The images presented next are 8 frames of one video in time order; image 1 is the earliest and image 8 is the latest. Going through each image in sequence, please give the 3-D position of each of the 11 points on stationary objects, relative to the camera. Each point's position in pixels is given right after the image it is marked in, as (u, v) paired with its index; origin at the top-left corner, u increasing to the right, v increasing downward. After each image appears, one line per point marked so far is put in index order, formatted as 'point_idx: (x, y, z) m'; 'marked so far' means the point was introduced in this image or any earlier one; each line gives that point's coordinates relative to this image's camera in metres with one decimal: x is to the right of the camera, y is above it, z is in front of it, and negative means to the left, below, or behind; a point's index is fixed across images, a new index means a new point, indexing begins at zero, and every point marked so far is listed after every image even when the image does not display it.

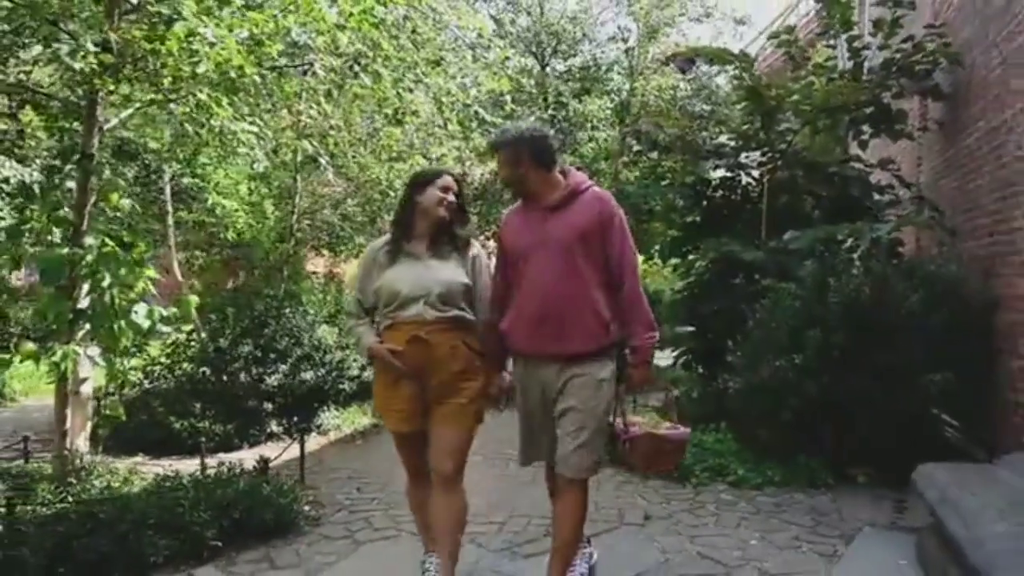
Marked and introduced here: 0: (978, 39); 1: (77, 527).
0: (+2.8, +1.5, +6.1) m
1: (-1.8, -1.0, +4.0) m
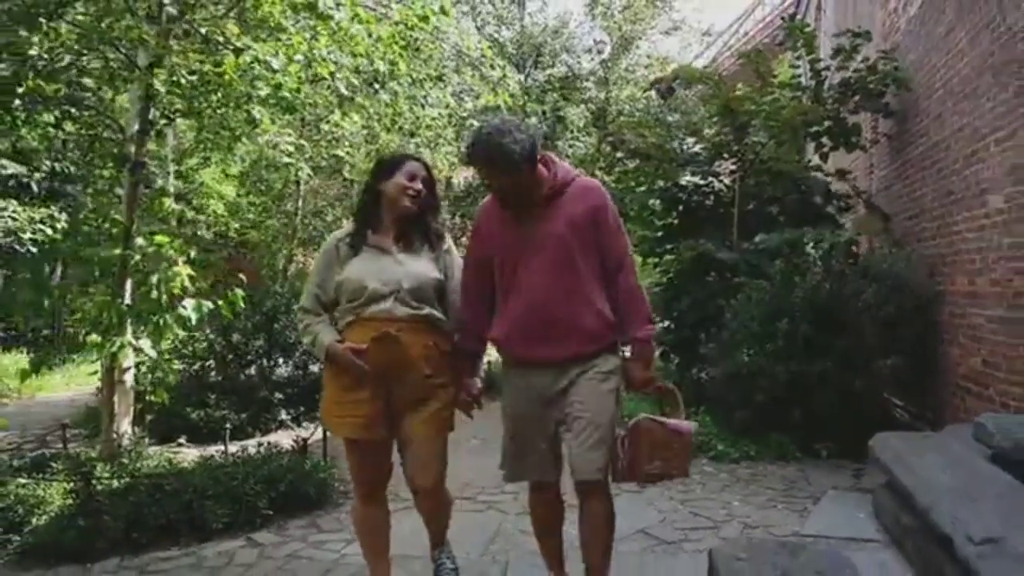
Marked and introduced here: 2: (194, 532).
0: (+2.8, +1.6, +6.8) m
1: (-1.7, -1.0, +4.6) m
2: (-1.4, -1.1, +4.5) m
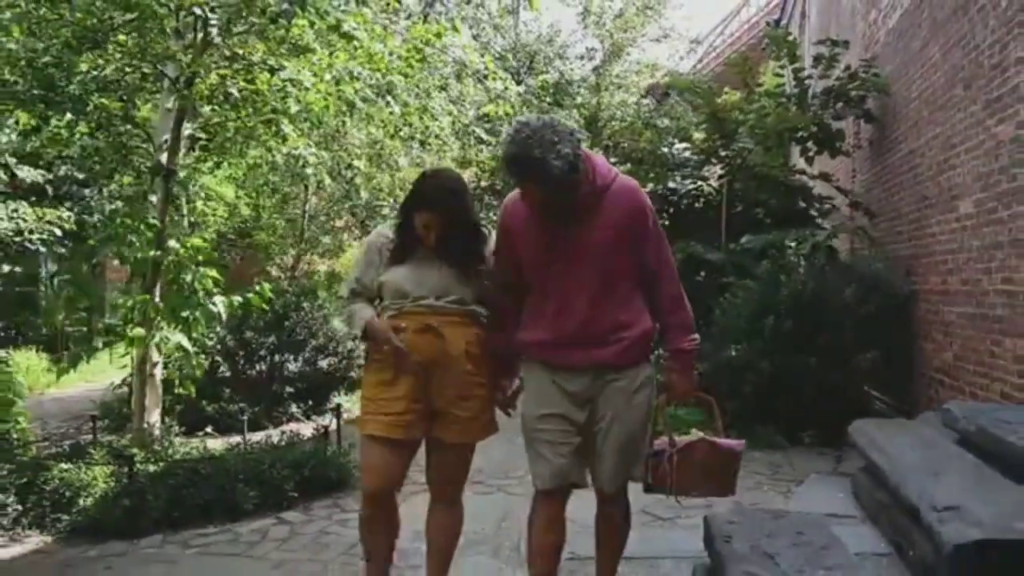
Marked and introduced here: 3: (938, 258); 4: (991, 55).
0: (+2.8, +1.6, +7.2) m
1: (-1.6, -1.0, +5.0) m
2: (-1.4, -1.1, +4.9) m
3: (+2.6, +0.2, +6.1) m
4: (+2.5, +1.2, +5.1) m
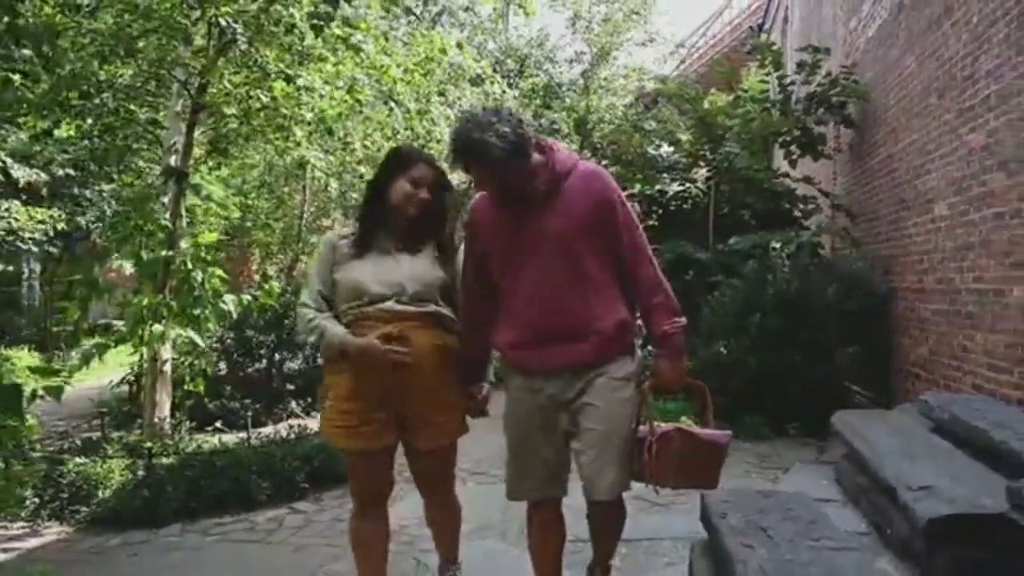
0: (+2.8, +1.6, +7.5) m
1: (-1.6, -1.0, +5.2) m
2: (-1.4, -1.1, +5.1) m
3: (+2.6, +0.2, +6.4) m
4: (+2.5, +1.2, +5.4) m
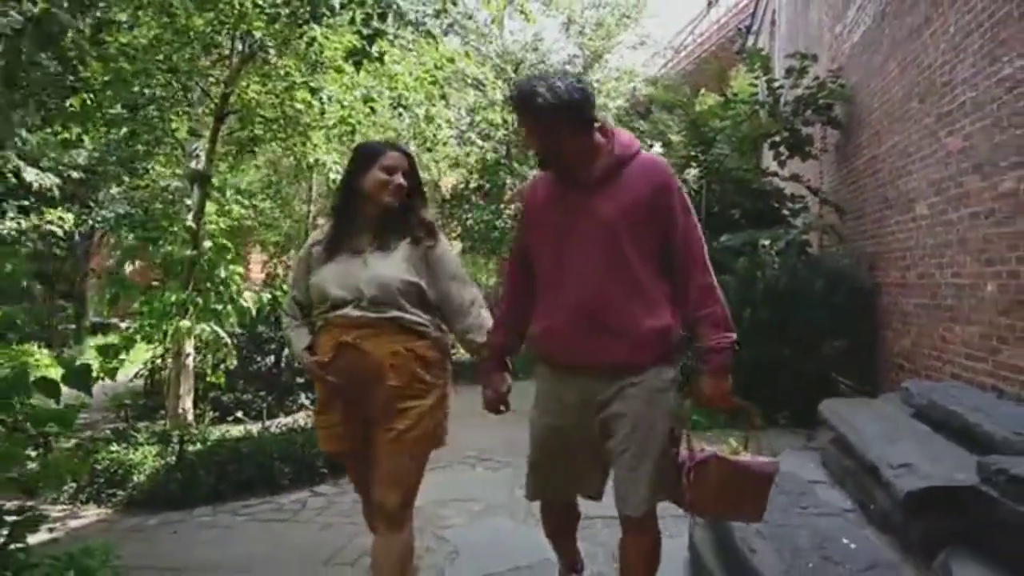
0: (+2.8, +1.6, +7.9) m
1: (-1.6, -0.9, +5.5) m
2: (-1.3, -1.1, +5.4) m
3: (+2.6, +0.2, +6.7) m
4: (+2.5, +1.2, +5.7) m
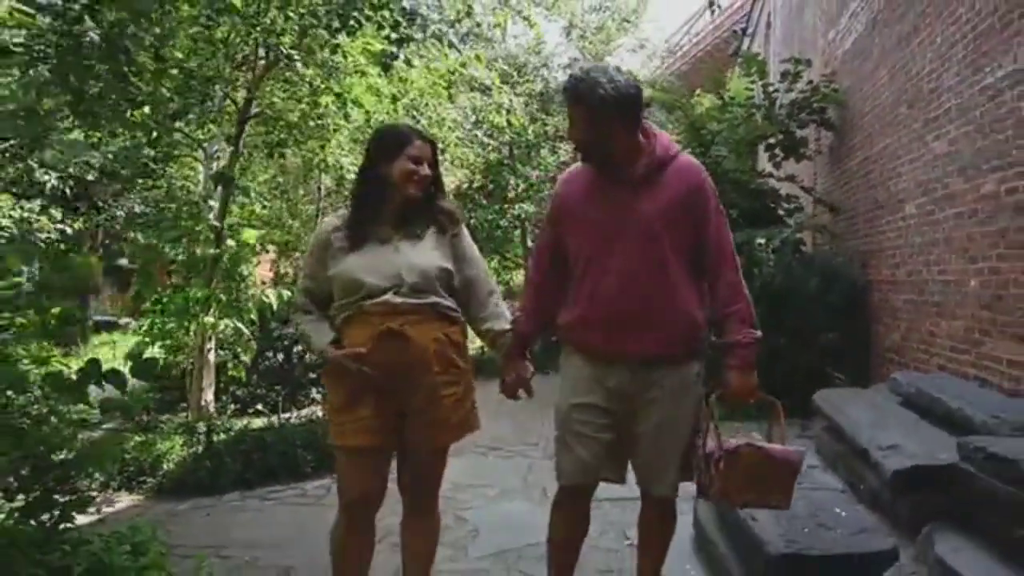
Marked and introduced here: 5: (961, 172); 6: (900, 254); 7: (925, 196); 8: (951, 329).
0: (+2.8, +1.6, +8.2) m
1: (-1.5, -0.9, +5.8) m
2: (-1.3, -1.1, +5.7) m
3: (+2.7, +0.3, +7.1) m
4: (+2.5, +1.3, +6.1) m
5: (+2.5, +0.6, +5.4) m
6: (+2.6, +0.2, +6.8) m
7: (+2.6, +0.6, +6.2) m
8: (+2.5, -0.2, +5.7) m
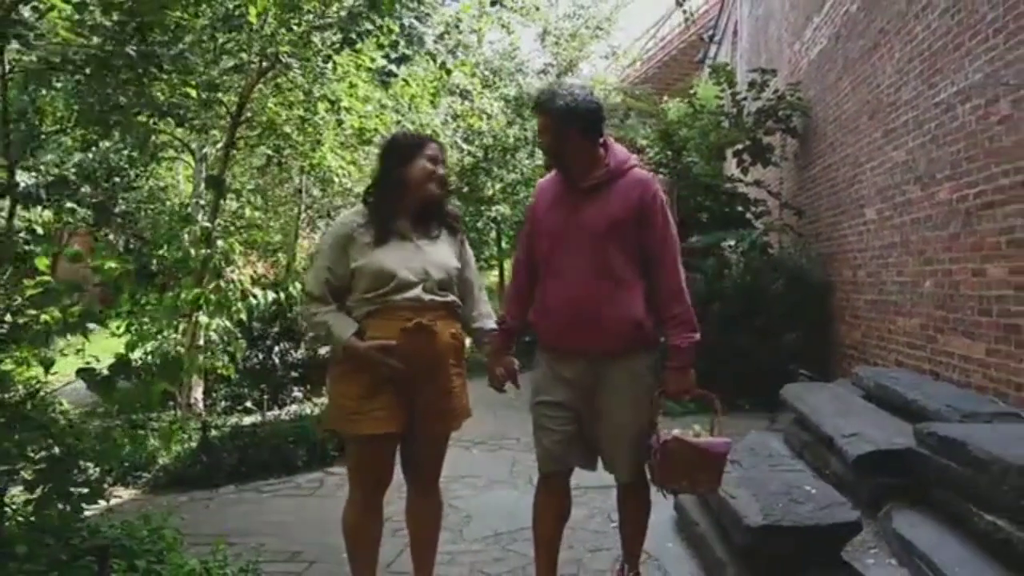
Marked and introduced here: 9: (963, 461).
0: (+2.7, +1.6, +8.6) m
1: (-1.6, -0.9, +6.0) m
2: (-1.4, -1.1, +6.0) m
3: (+2.5, +0.3, +7.4) m
4: (+2.4, +1.3, +6.4) m
5: (+2.4, +0.6, +5.8) m
6: (+2.5, +0.2, +7.1) m
7: (+2.5, +0.6, +6.5) m
8: (+2.4, -0.2, +6.1) m
9: (+1.5, -0.6, +3.2) m
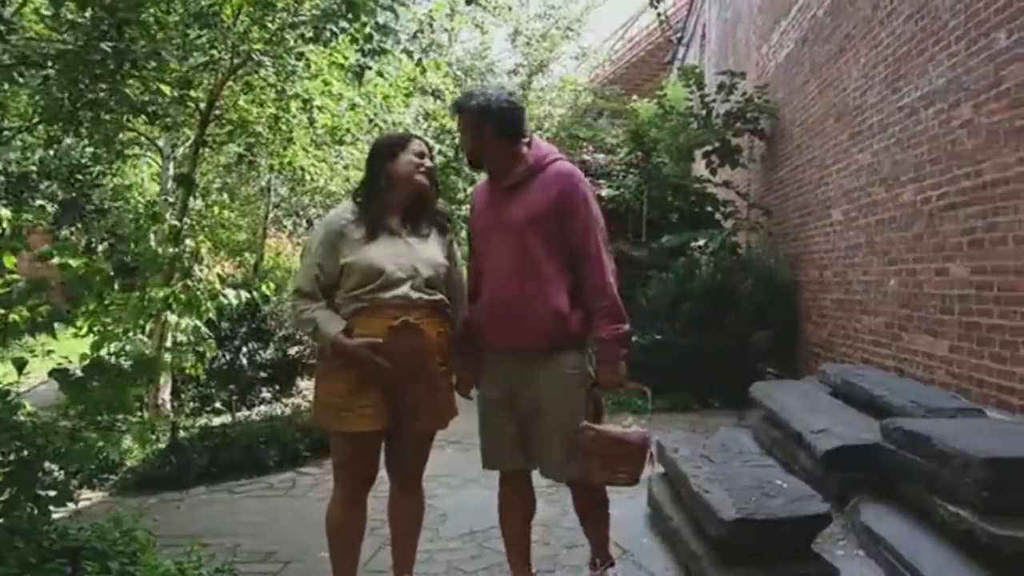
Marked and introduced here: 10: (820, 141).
0: (+2.4, +1.6, +8.7) m
1: (-1.8, -0.9, +6.1) m
2: (-1.5, -1.1, +6.0) m
3: (+2.3, +0.3, +7.6) m
4: (+2.3, +1.3, +6.6) m
5: (+2.2, +0.6, +5.9) m
6: (+2.3, +0.2, +7.3) m
7: (+2.3, +0.6, +6.7) m
8: (+2.3, -0.2, +6.2) m
9: (+1.4, -0.6, +3.3) m
10: (+2.3, +1.1, +7.5) m
